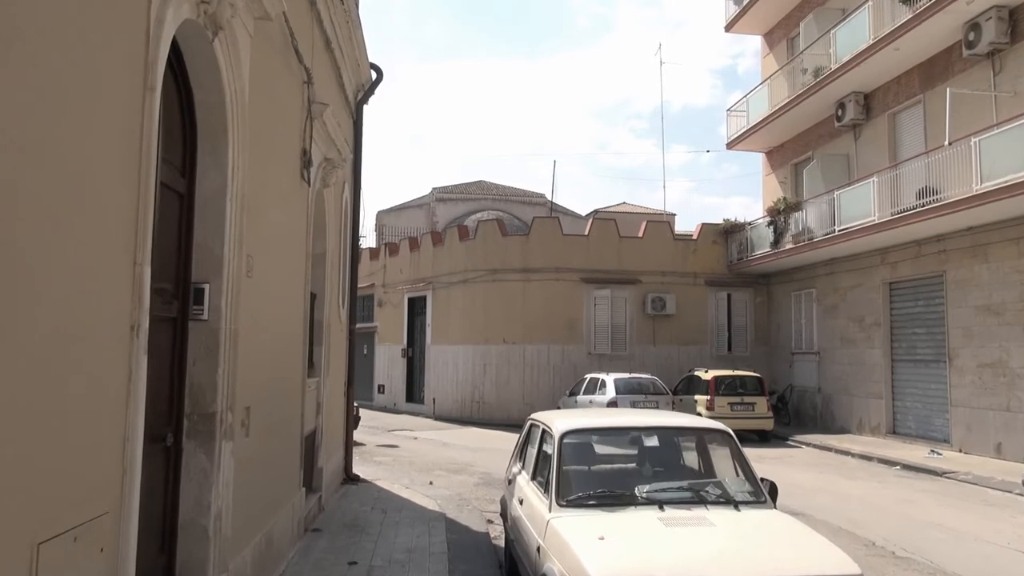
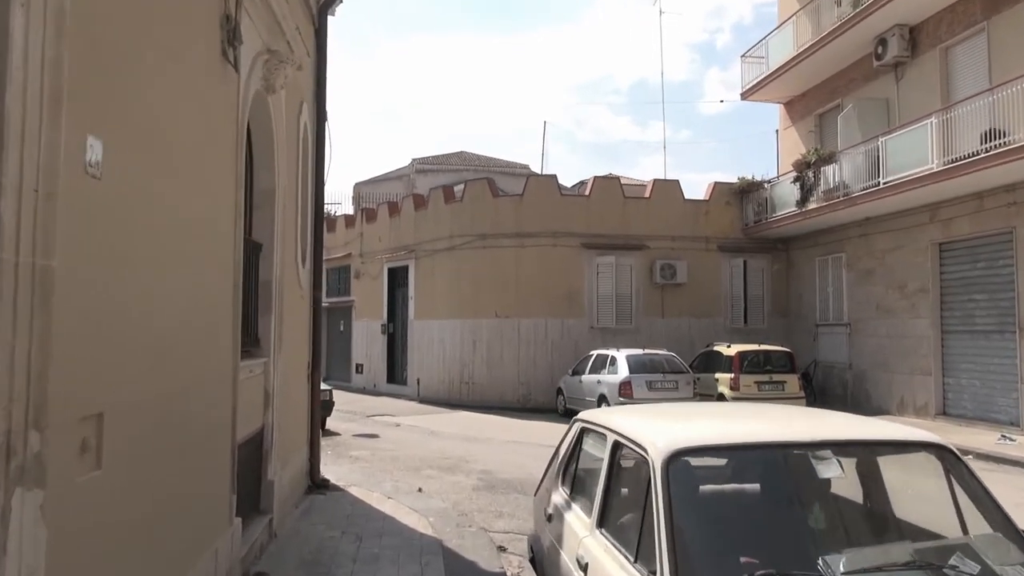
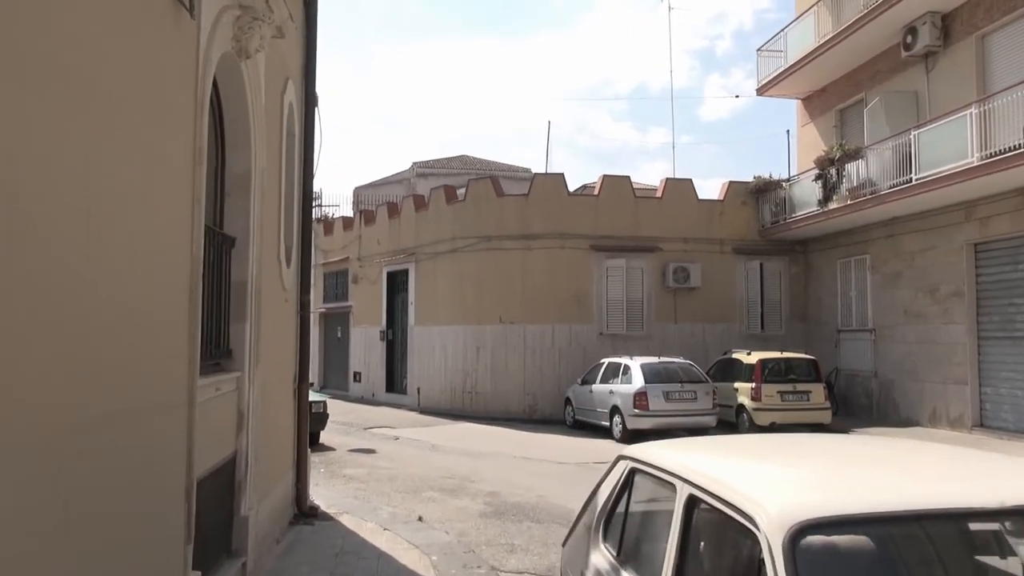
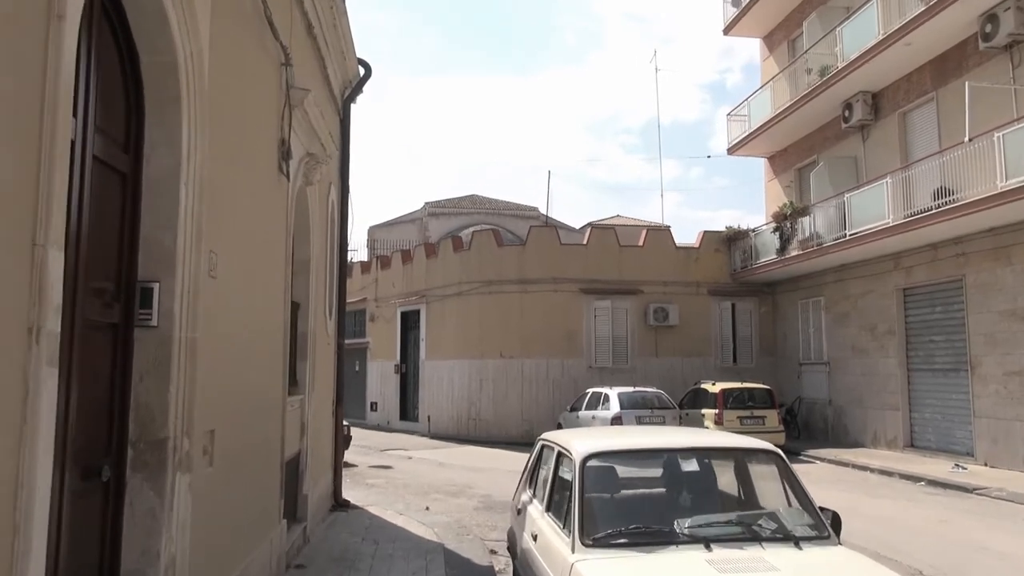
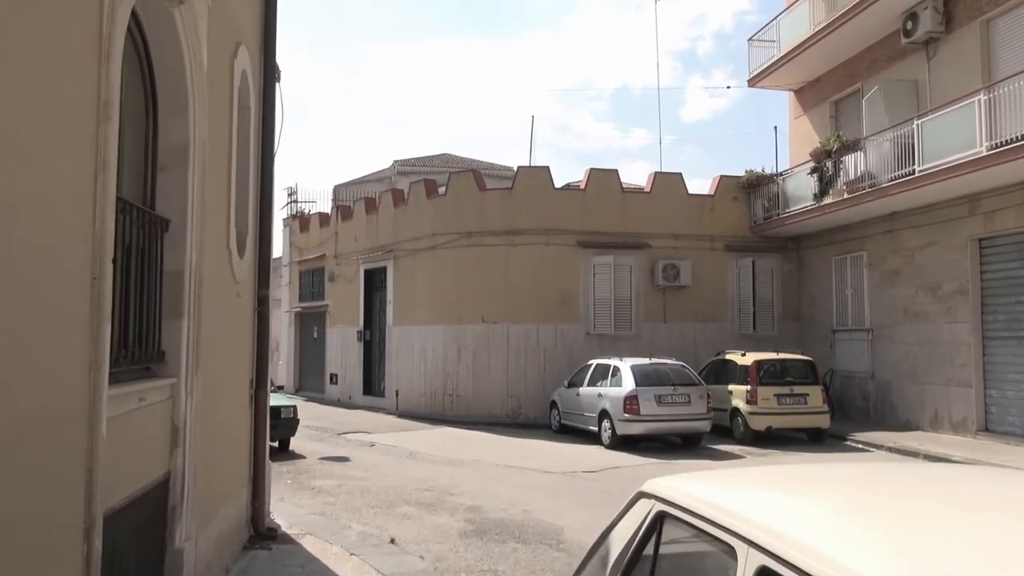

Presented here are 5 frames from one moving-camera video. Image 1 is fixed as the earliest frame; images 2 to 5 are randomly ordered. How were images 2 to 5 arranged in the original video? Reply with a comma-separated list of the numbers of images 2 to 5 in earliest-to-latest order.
4, 2, 3, 5
